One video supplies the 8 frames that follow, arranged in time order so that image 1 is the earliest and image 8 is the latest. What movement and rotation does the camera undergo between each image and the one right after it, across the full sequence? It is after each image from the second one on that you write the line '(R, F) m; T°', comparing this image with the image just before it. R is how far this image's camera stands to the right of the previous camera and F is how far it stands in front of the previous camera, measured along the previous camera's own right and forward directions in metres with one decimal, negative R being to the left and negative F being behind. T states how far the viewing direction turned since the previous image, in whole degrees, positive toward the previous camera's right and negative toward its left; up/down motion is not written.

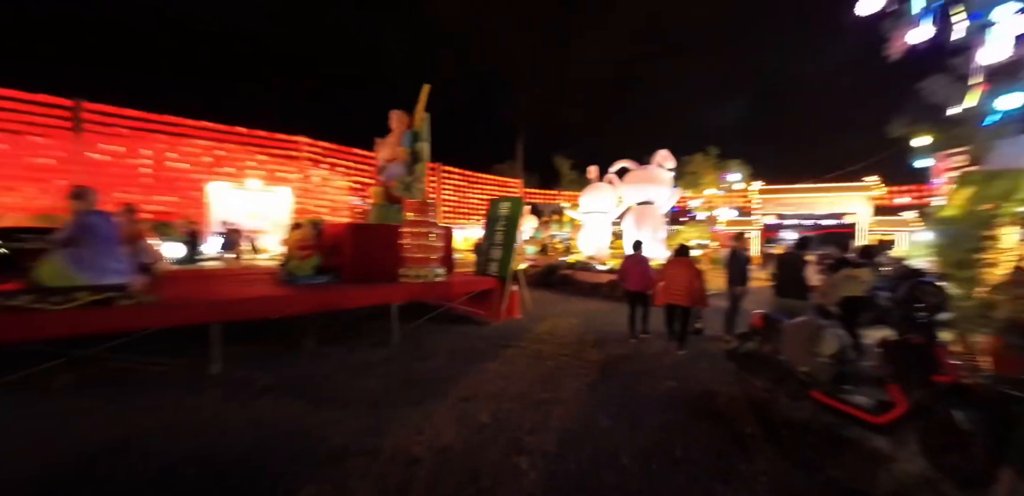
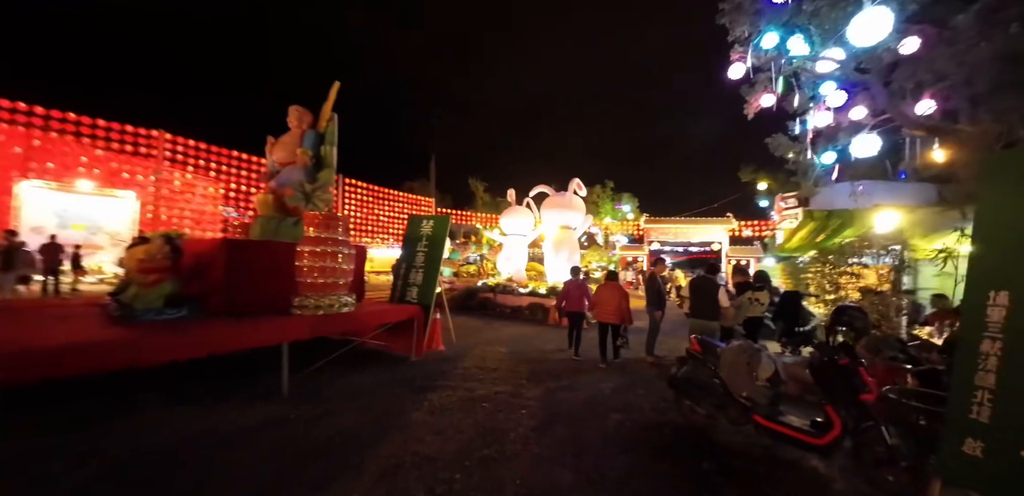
(-0.3, +0.6) m; +15°
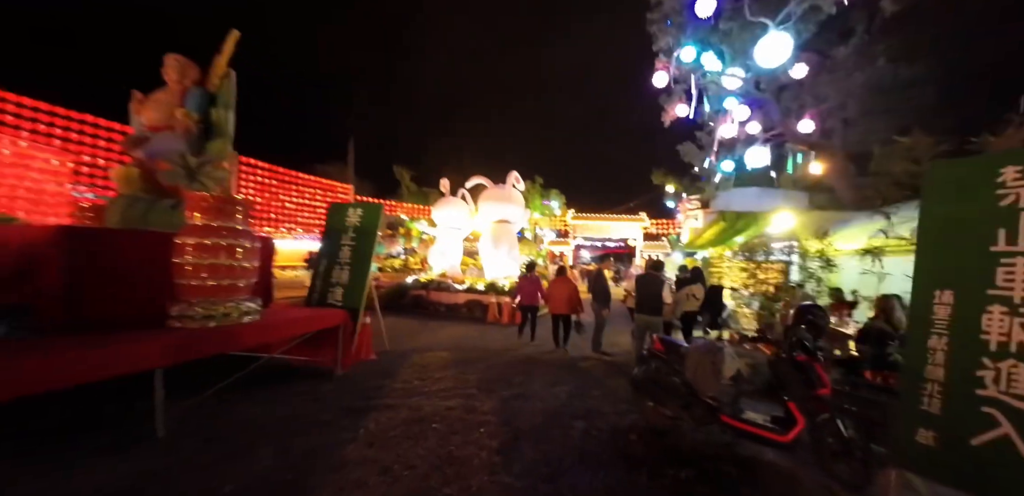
(-0.3, +0.5) m; +12°
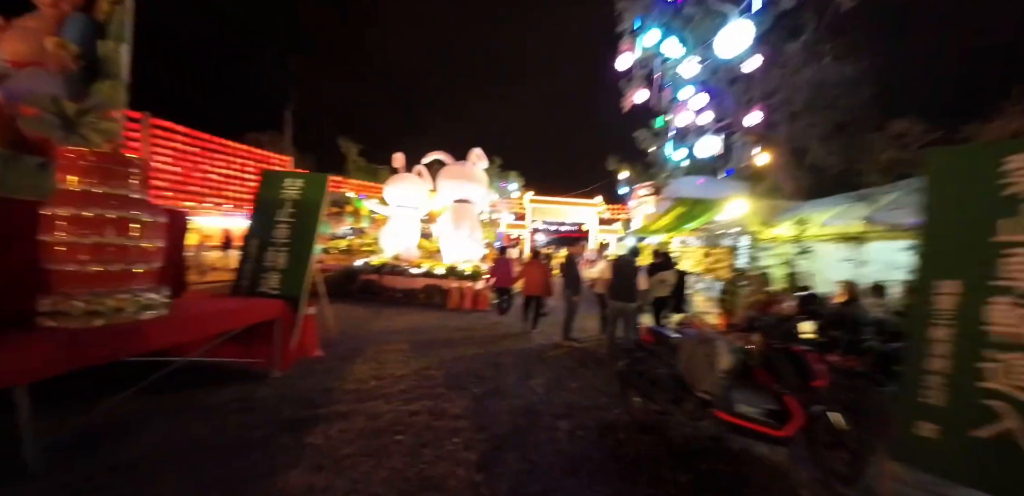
(-0.2, +0.5) m; +8°
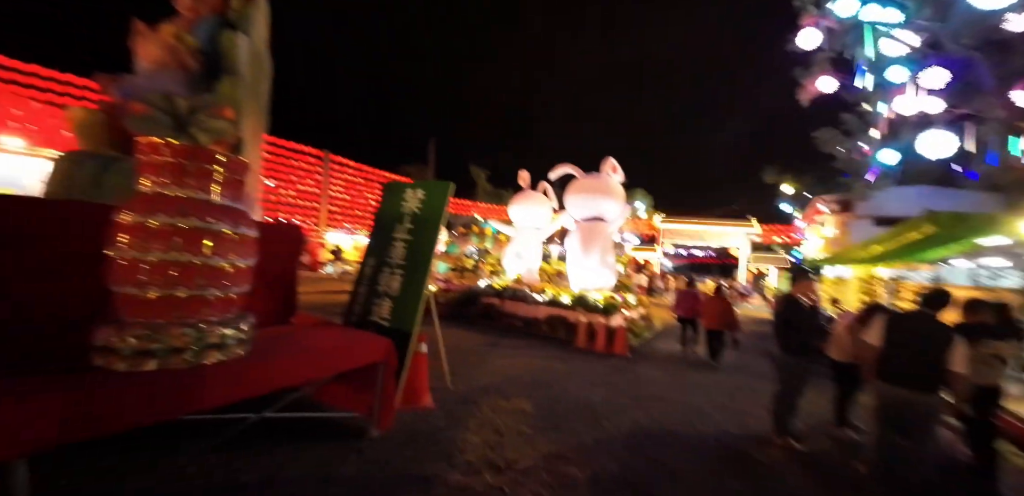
(-0.5, +1.3) m; -18°
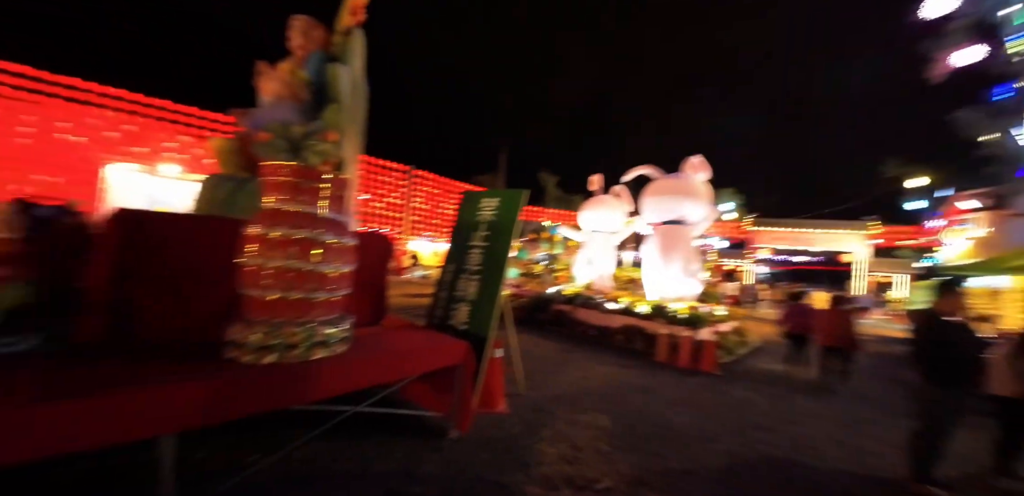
(-0.1, 0.0) m; -11°
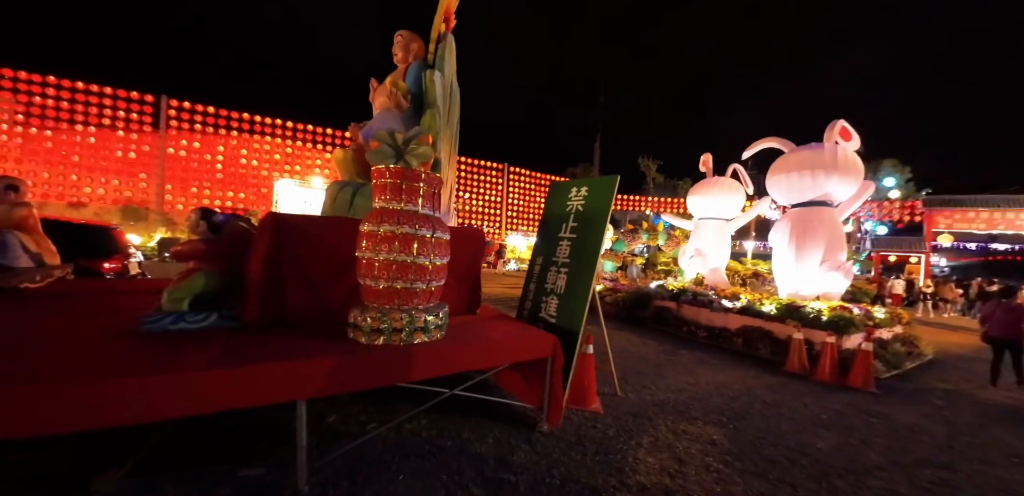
(+0.1, +0.1) m; -15°
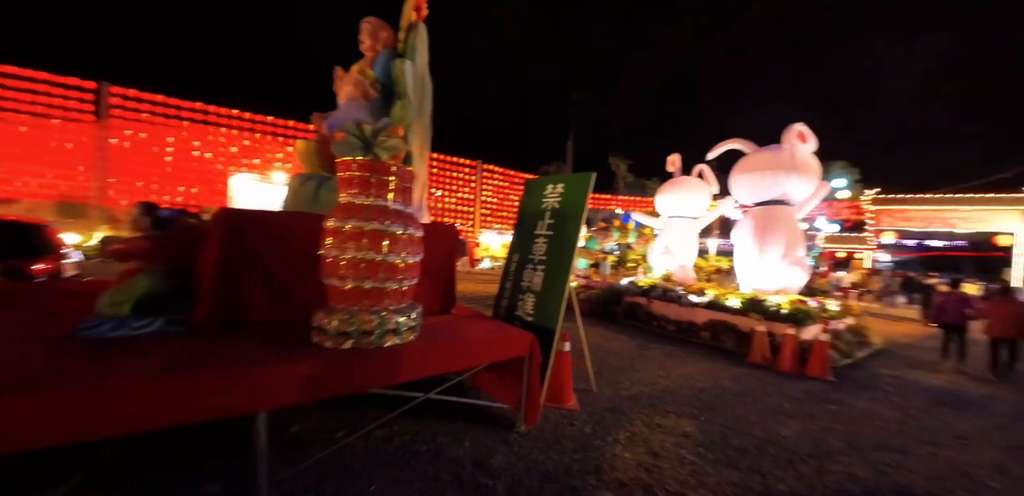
(0.0, +0.1) m; +4°
